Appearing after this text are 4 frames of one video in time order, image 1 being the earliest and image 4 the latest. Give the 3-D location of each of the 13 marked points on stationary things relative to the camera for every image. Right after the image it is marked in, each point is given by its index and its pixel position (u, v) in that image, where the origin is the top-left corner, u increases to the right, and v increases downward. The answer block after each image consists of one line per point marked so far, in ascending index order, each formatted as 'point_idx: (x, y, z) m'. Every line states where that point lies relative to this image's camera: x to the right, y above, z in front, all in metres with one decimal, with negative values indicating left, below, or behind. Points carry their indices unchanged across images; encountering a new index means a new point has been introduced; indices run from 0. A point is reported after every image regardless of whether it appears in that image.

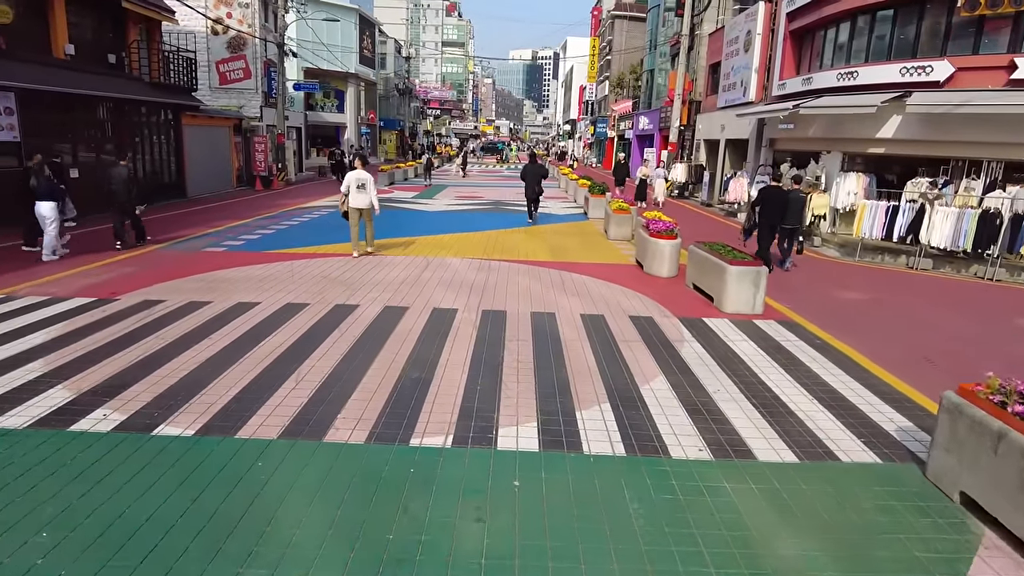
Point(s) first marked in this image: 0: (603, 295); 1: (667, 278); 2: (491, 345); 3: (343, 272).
0: (+1.2, -0.1, +8.7) m
1: (+2.4, +0.2, +10.0) m
2: (-0.2, -0.6, +6.4) m
3: (-2.5, +0.2, +9.4) m
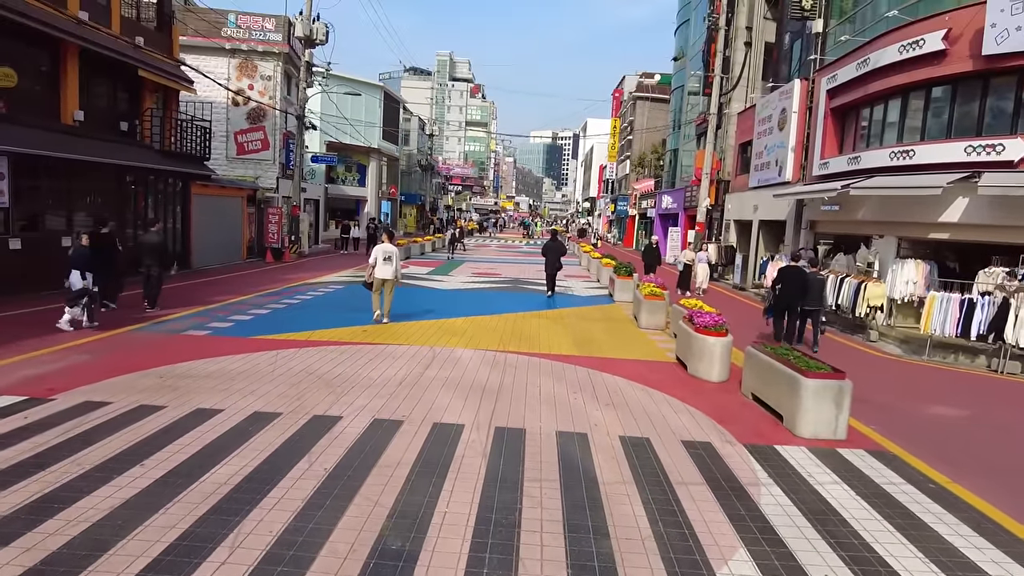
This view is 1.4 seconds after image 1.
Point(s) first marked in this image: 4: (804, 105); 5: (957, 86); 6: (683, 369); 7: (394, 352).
0: (+1.4, -1.3, +7.1) m
1: (+2.7, -1.2, +8.5) m
2: (-0.1, -1.5, +4.9) m
3: (-2.2, -1.0, +8.0) m
4: (+8.3, +5.2, +18.6) m
5: (+8.5, +3.9, +12.4) m
6: (+2.4, -1.1, +9.2) m
7: (-1.6, -0.9, +9.1) m
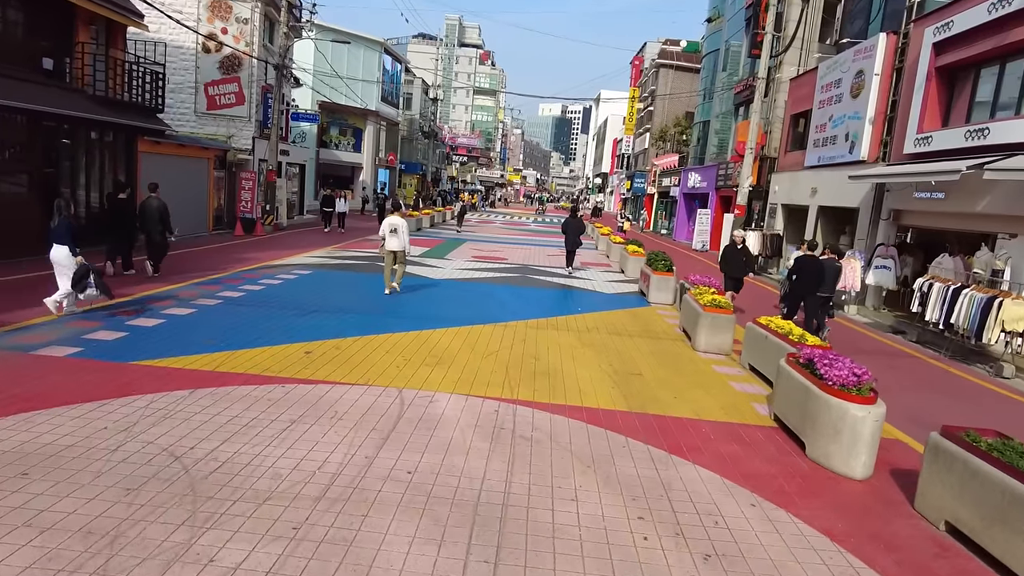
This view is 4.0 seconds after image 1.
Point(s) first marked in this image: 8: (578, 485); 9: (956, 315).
0: (+1.5, -1.6, +3.8) m
1: (+2.8, -1.5, +5.1) m
2: (0.0, -1.8, +1.5) m
3: (-2.1, -1.1, +4.7) m
4: (+8.7, +5.1, +14.9) m
5: (+8.8, +3.5, +8.9) m
6: (+2.5, -1.4, +5.8) m
7: (-1.5, -1.0, +5.8) m
8: (+0.4, -1.4, +4.6) m
9: (+7.3, -0.4, +10.7) m
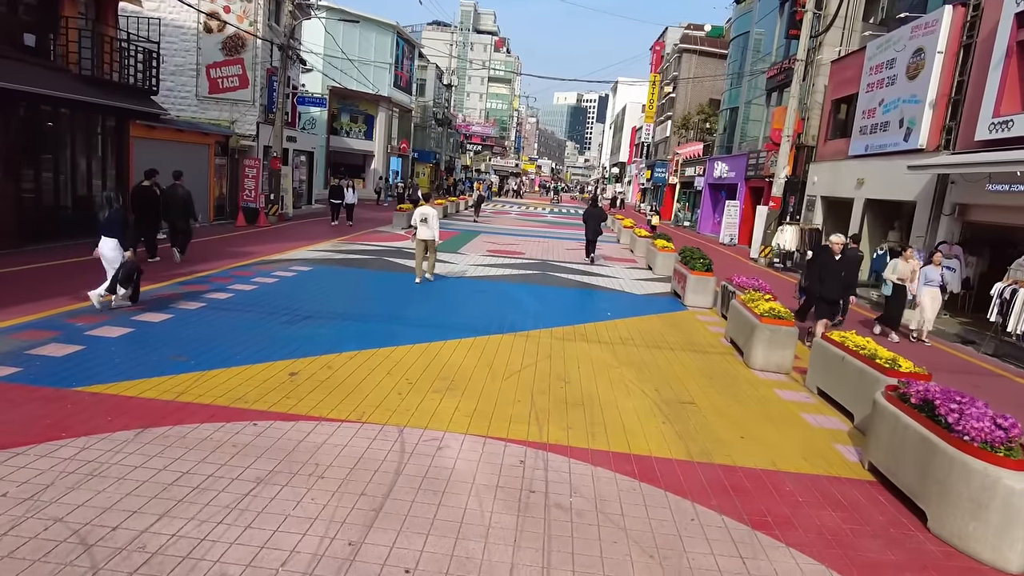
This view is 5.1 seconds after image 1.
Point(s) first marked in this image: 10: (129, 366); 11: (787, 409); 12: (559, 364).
0: (+1.7, -1.8, +2.5) m
1: (+3.0, -1.7, +3.8) m
2: (+0.2, -2.0, +0.3) m
3: (-1.9, -1.3, +3.4) m
4: (+9.1, +5.1, +13.4) m
5: (+9.1, +3.4, +7.3) m
6: (+2.7, -1.6, +4.5) m
7: (-1.3, -1.1, +4.5) m
8: (+0.6, -1.5, +3.3) m
9: (+7.6, -0.5, +9.2) m
10: (-3.7, -0.8, +6.3) m
11: (+2.8, -1.2, +6.6) m
12: (+0.5, -0.9, +7.4) m
